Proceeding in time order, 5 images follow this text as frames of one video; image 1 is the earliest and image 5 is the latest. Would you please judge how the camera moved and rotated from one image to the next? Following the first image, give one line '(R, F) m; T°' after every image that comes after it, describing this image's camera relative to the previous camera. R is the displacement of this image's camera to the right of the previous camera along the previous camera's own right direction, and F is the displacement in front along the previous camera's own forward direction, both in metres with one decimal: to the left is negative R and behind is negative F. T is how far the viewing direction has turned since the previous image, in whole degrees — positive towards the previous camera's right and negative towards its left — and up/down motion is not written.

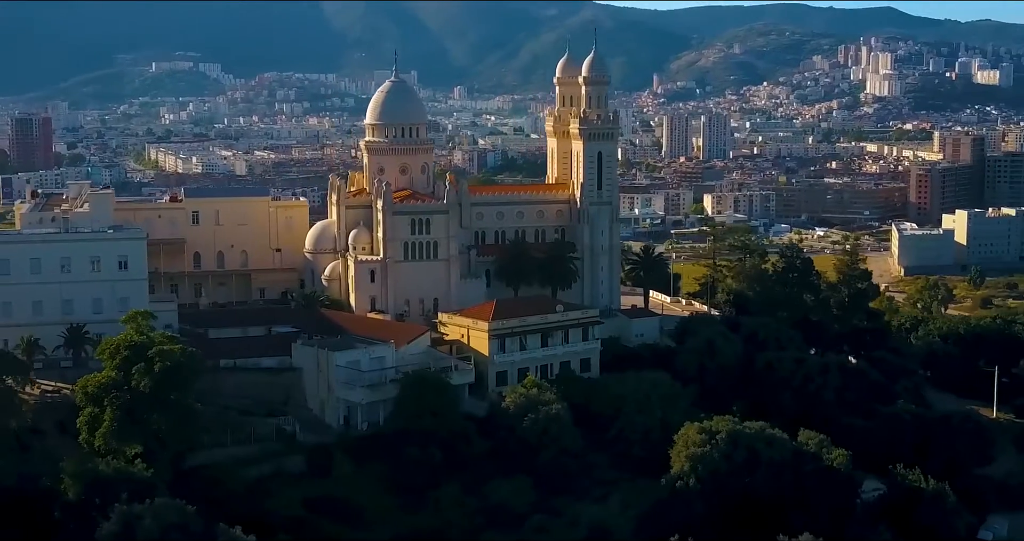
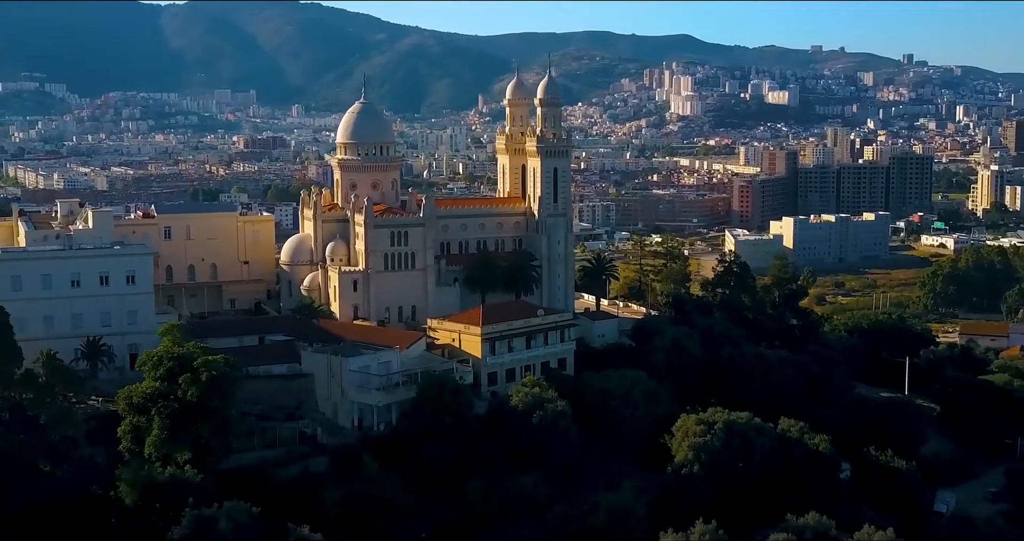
(-8.2, -2.2) m; +13°
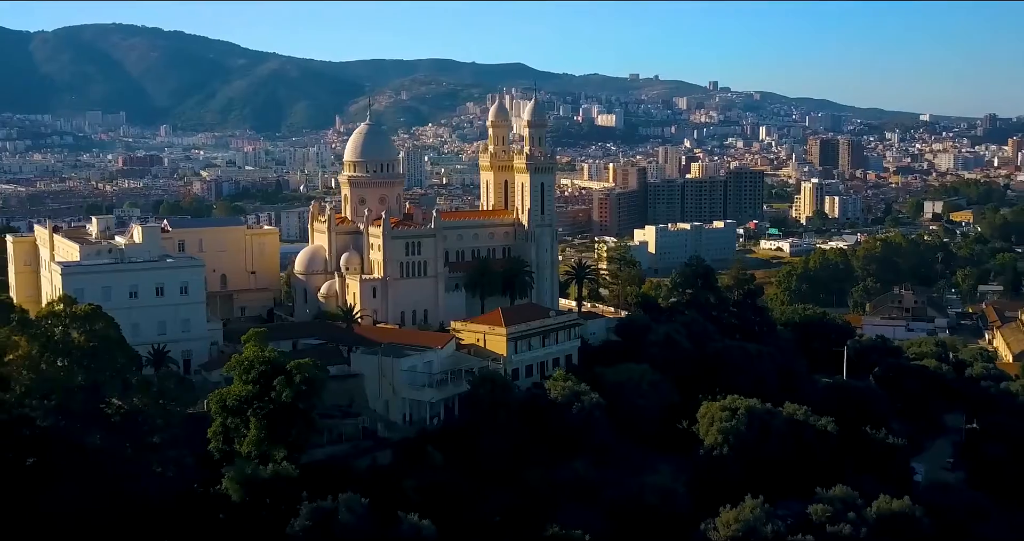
(-9.8, -2.4) m; +13°
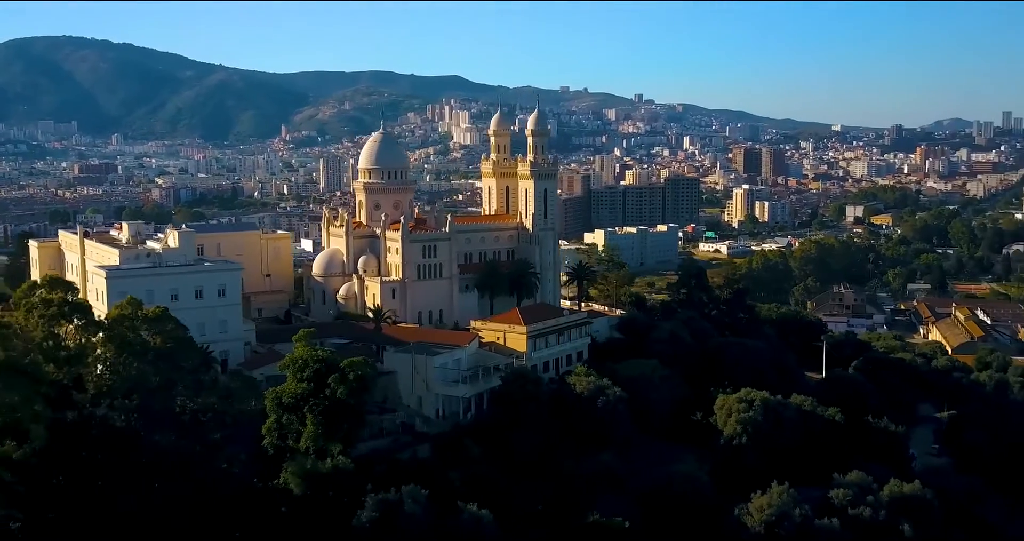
(-4.9, -1.6) m; +6°
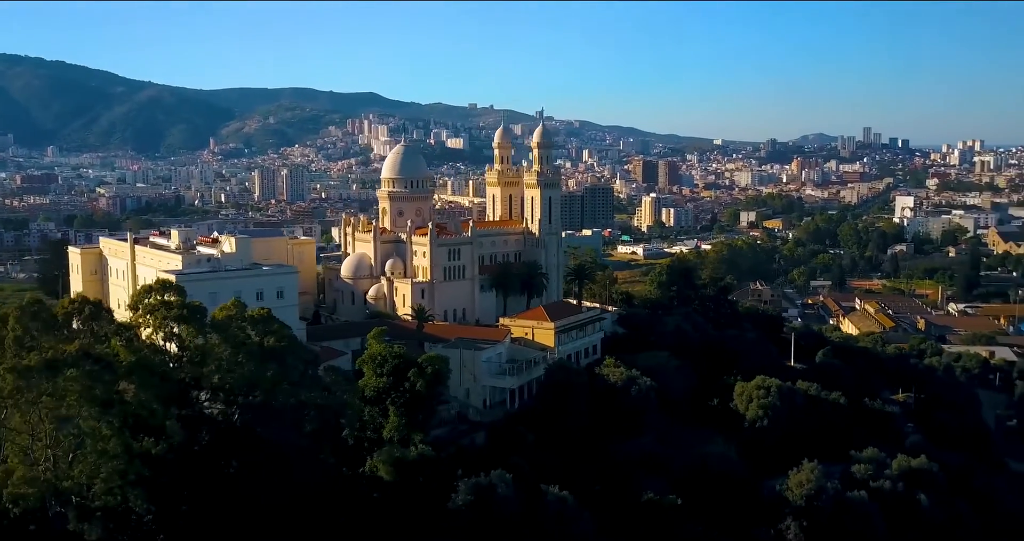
(-7.7, -2.3) m; +9°
